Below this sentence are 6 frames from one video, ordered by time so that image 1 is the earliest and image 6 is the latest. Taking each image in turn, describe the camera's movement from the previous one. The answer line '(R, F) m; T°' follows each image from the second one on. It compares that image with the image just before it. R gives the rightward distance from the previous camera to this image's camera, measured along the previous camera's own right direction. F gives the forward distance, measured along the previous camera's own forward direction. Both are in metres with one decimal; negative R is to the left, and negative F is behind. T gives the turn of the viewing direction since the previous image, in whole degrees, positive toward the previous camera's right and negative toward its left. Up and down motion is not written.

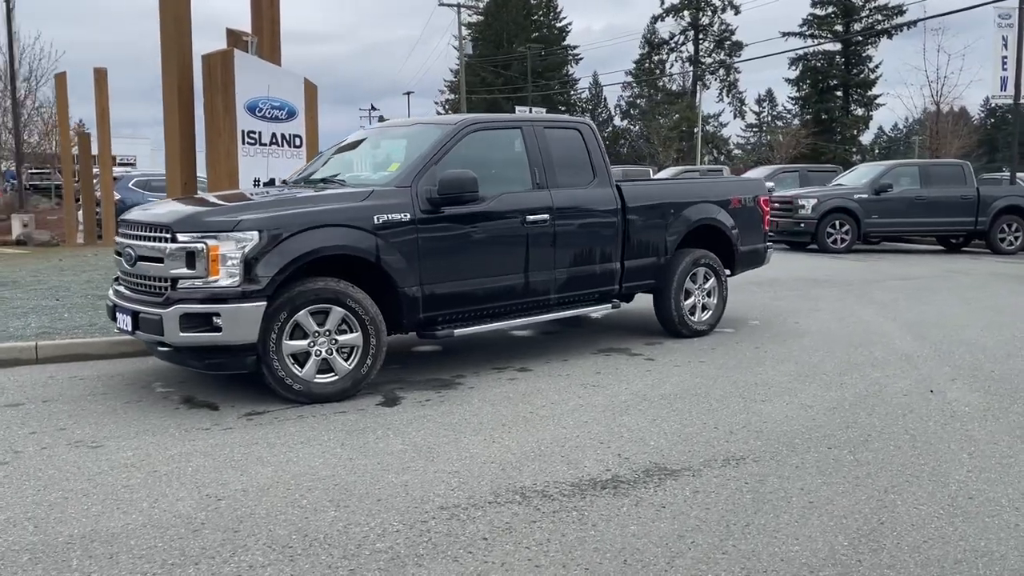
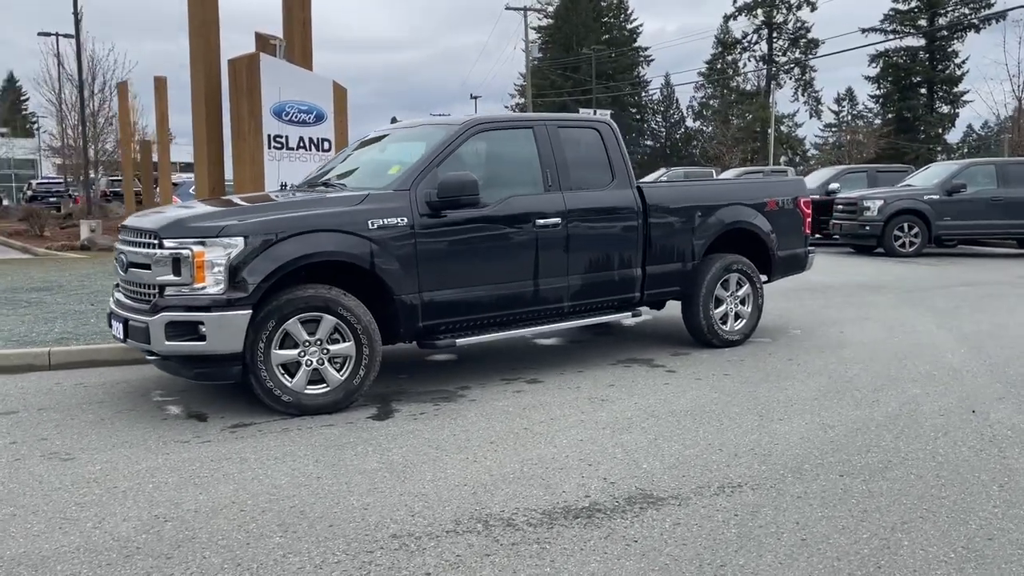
(+0.5, +0.3) m; -5°
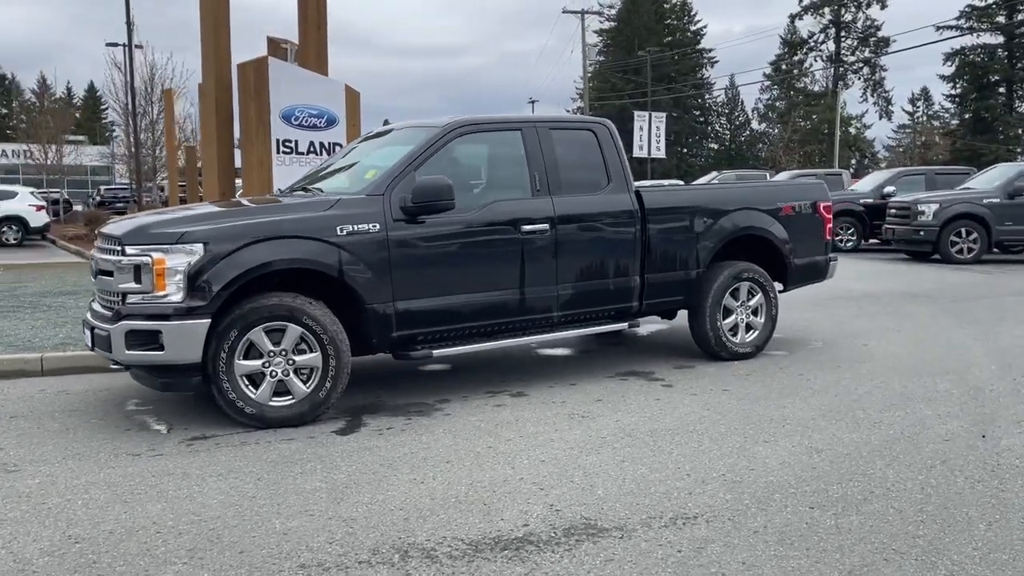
(+0.6, +0.3) m; -4°
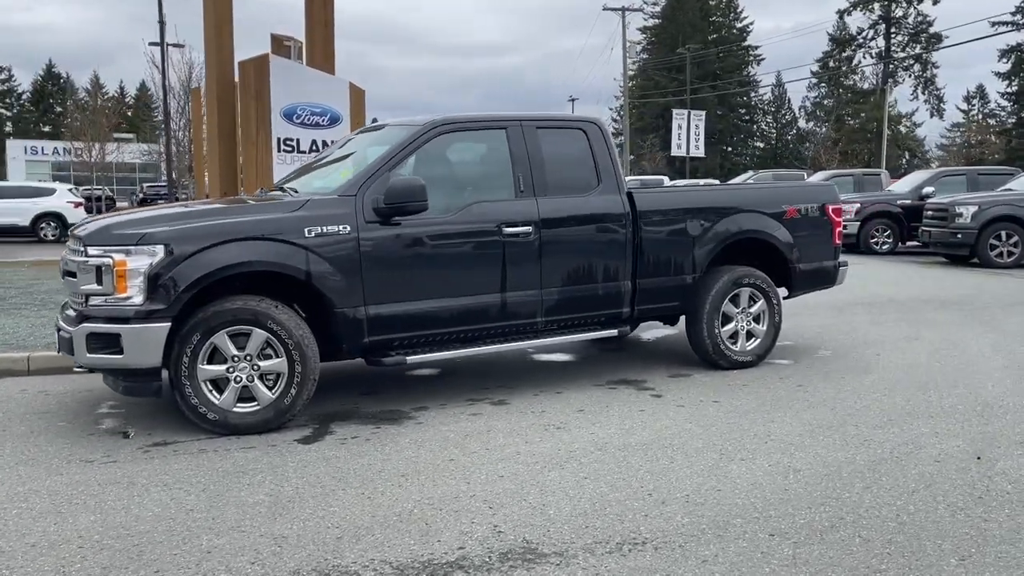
(+0.4, +0.2) m; -3°
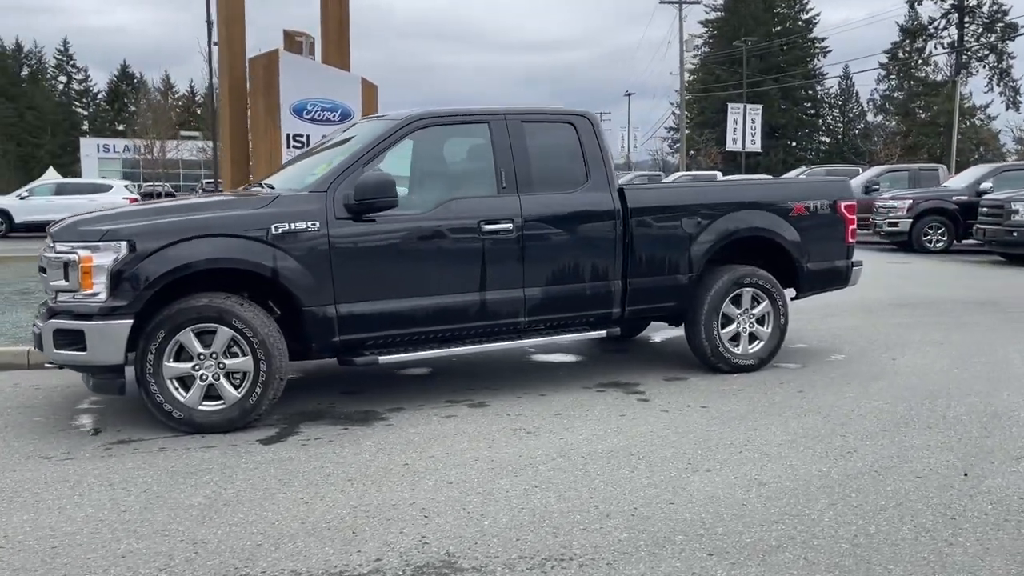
(+0.6, +0.2) m; -4°
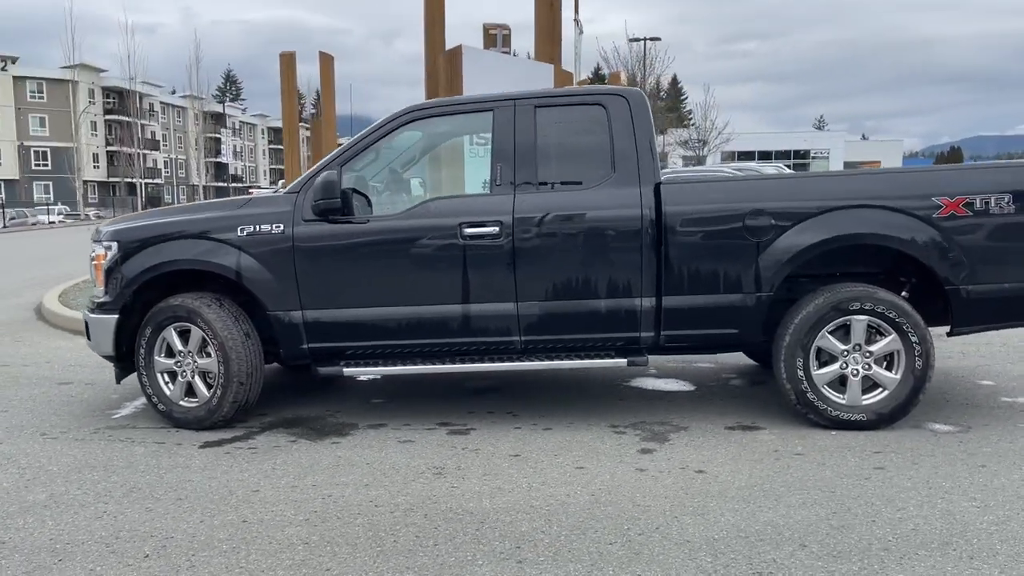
(+2.6, +1.6) m; -30°
